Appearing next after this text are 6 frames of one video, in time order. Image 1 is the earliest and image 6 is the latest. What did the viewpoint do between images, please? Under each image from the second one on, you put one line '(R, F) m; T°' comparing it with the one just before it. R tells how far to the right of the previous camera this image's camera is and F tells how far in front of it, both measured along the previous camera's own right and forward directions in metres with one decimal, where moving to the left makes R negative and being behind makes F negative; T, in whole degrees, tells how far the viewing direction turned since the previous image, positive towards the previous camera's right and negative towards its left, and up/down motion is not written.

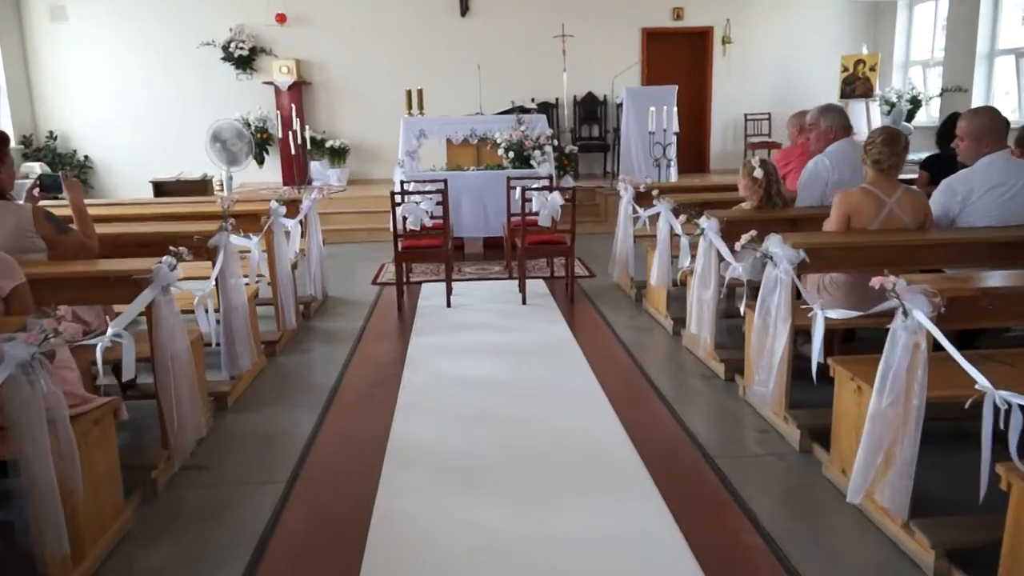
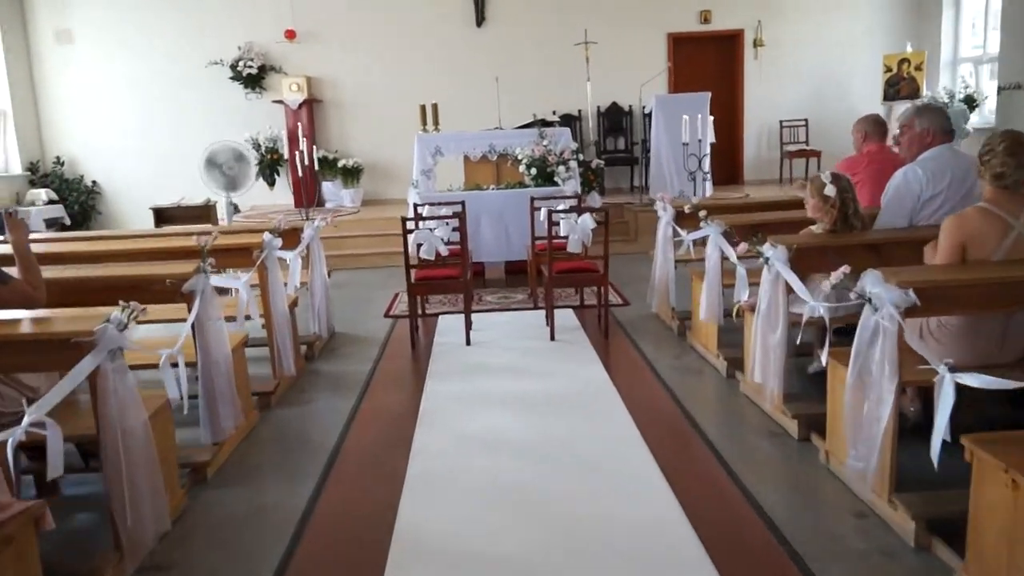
(0.0, +0.6) m; -2°
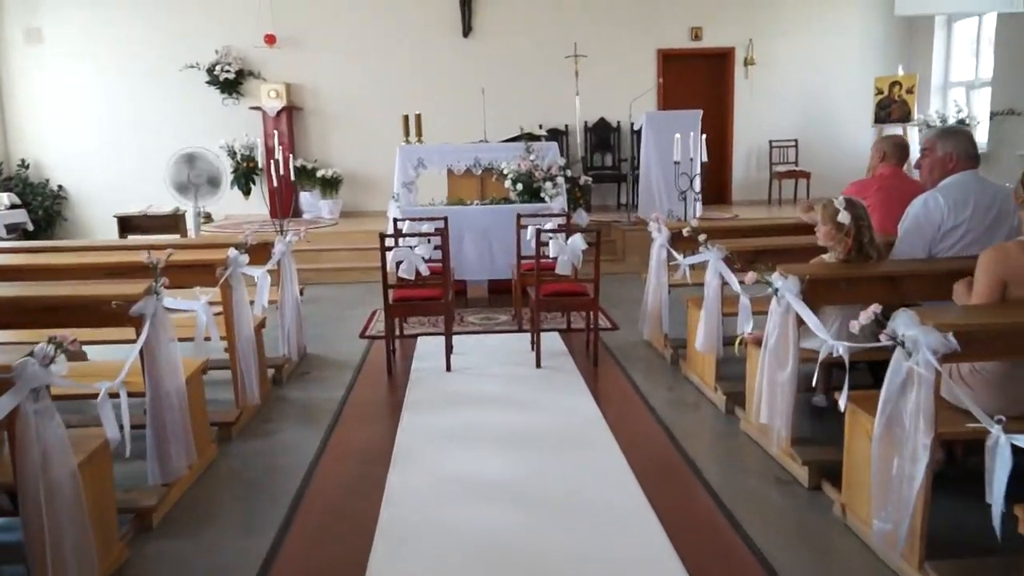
(0.0, +0.3) m; +1°
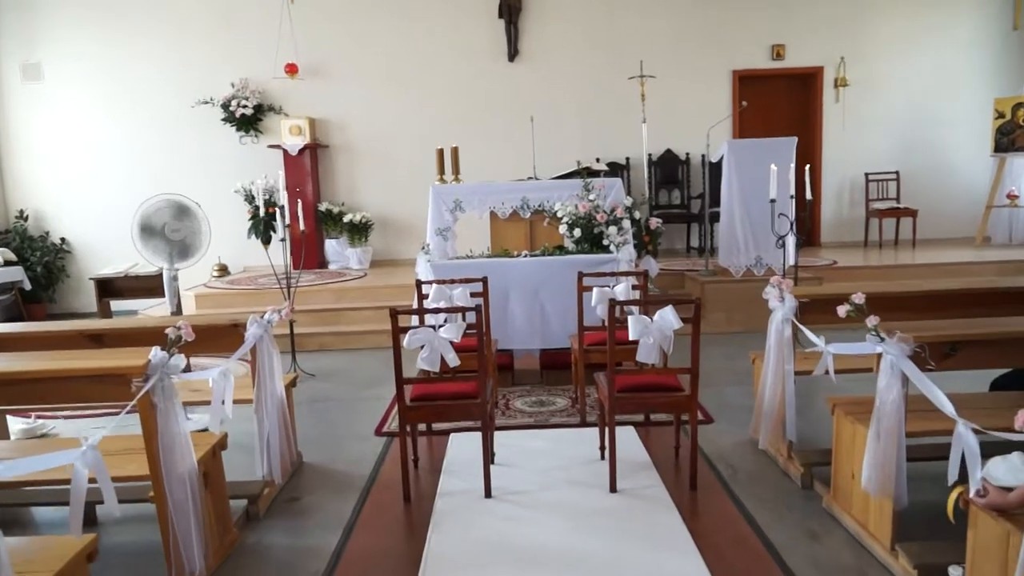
(-0.1, +1.2) m; -4°
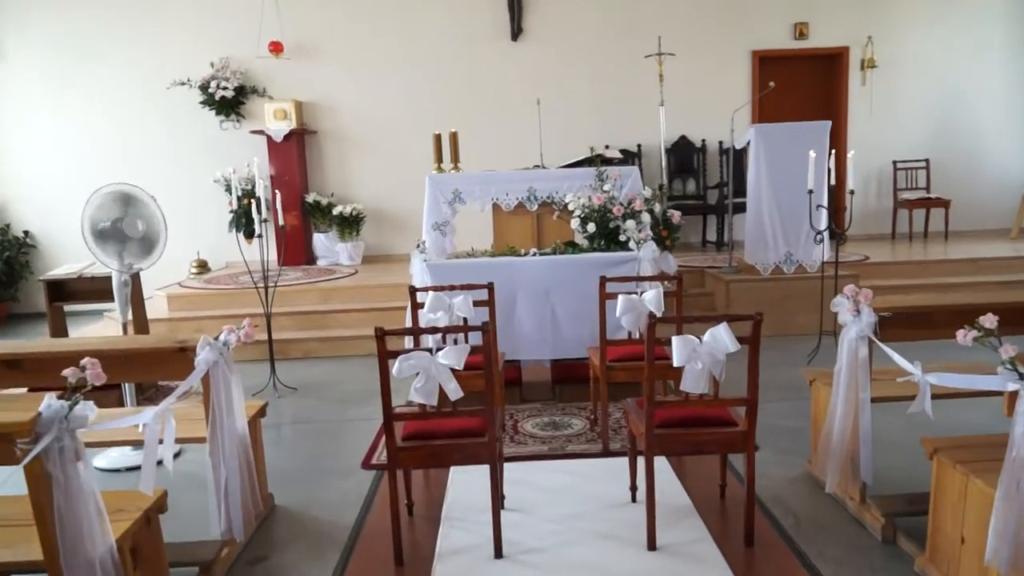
(-0.1, +0.6) m; 0°
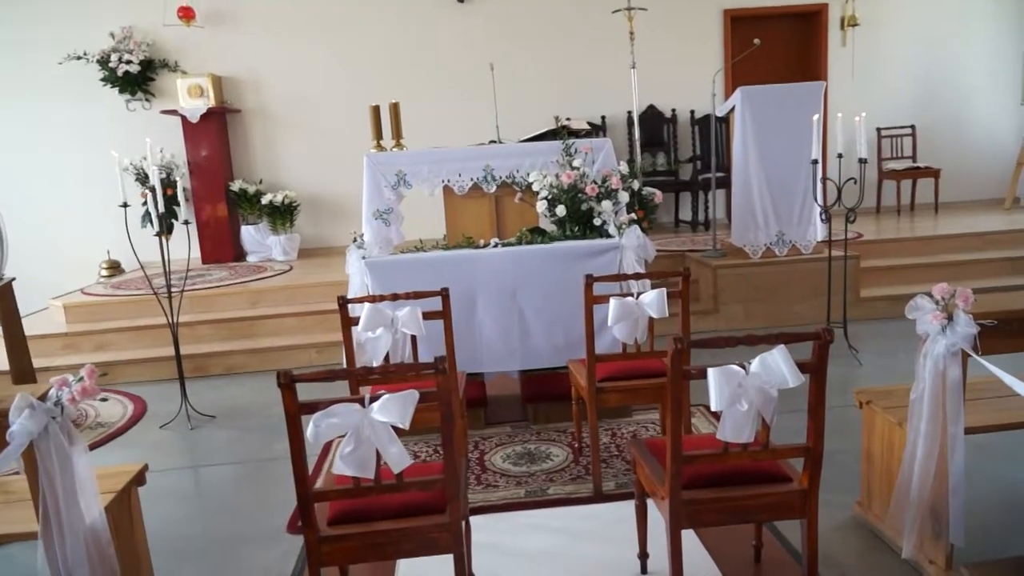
(0.0, +0.8) m; +3°
